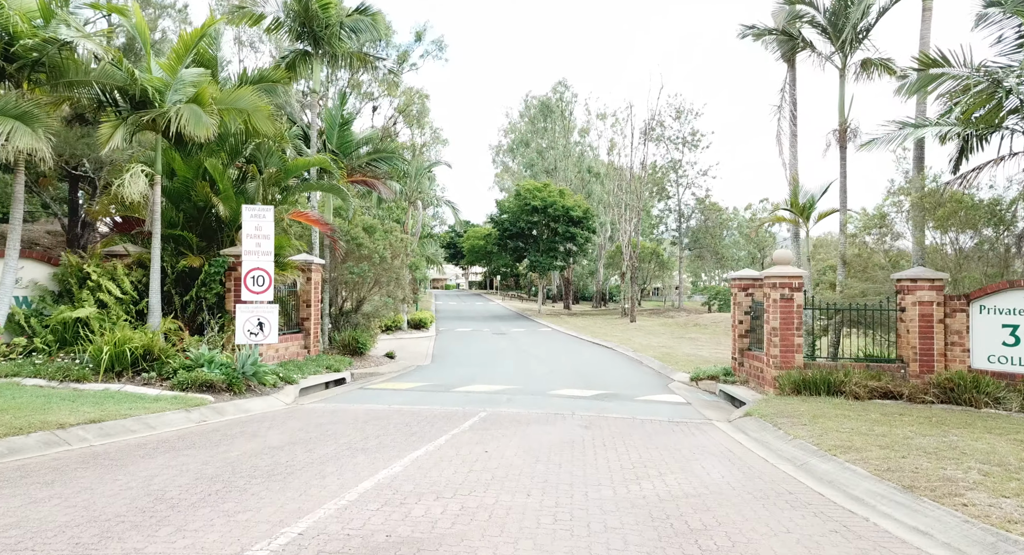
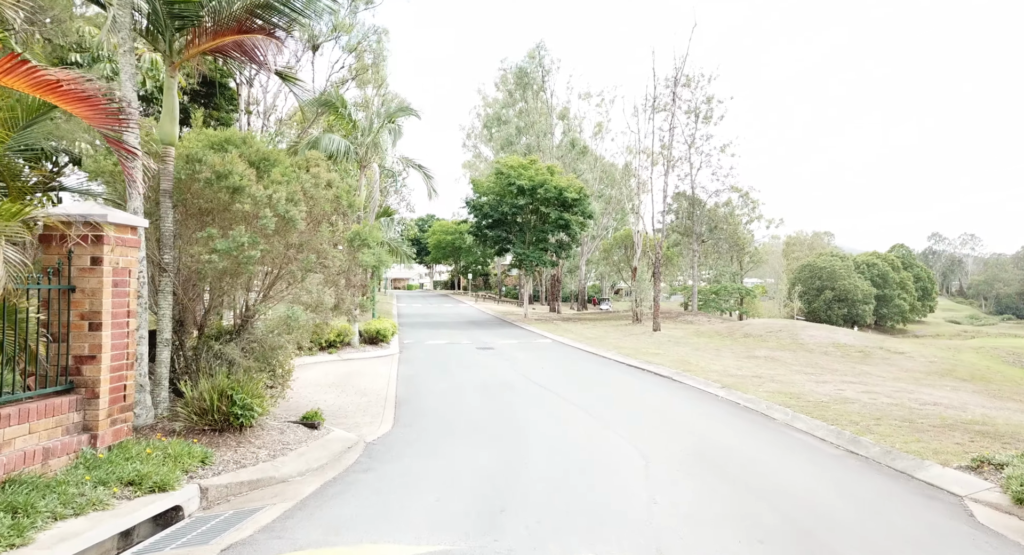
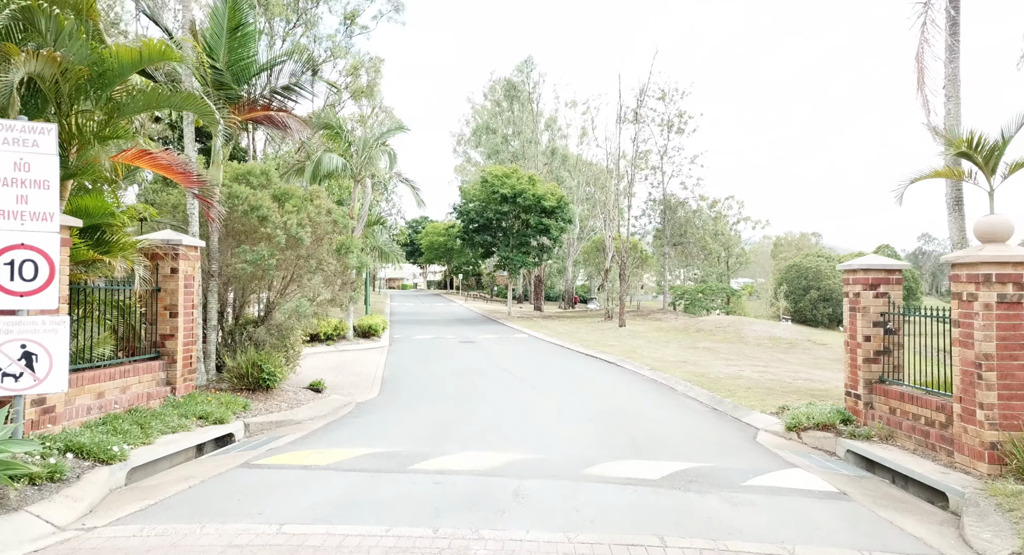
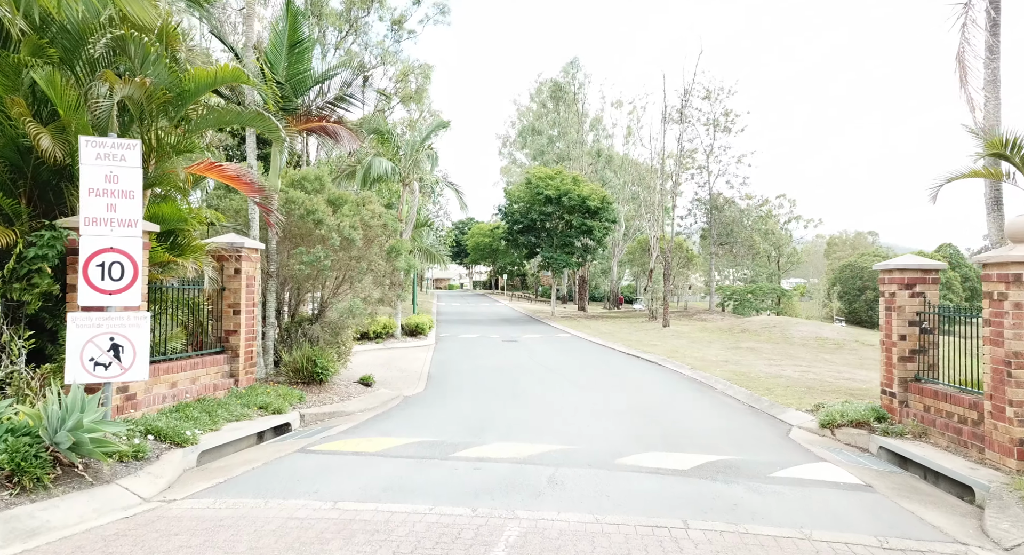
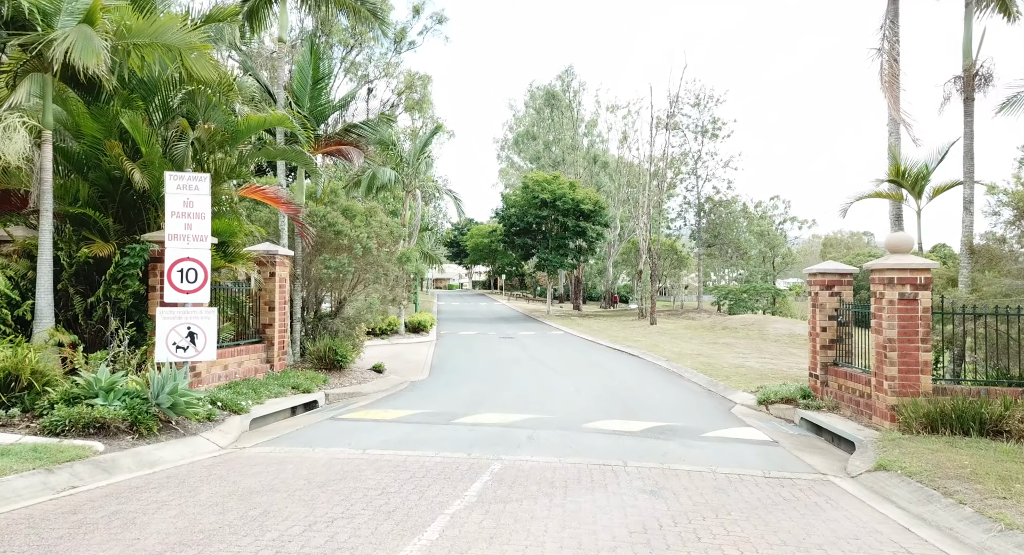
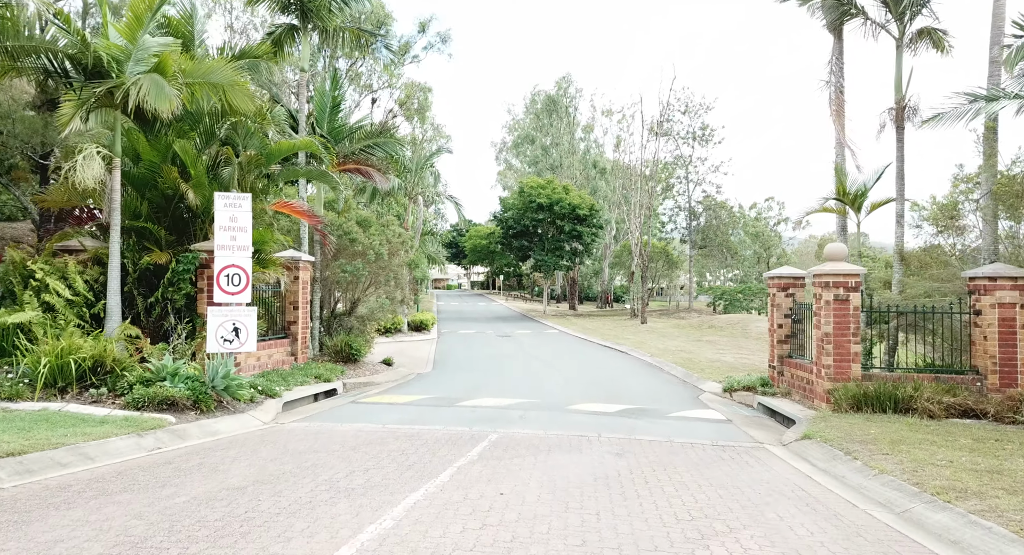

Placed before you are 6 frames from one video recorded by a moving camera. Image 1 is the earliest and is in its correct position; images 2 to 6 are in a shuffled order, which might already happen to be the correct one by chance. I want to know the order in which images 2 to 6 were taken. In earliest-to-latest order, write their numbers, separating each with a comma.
6, 5, 4, 3, 2
